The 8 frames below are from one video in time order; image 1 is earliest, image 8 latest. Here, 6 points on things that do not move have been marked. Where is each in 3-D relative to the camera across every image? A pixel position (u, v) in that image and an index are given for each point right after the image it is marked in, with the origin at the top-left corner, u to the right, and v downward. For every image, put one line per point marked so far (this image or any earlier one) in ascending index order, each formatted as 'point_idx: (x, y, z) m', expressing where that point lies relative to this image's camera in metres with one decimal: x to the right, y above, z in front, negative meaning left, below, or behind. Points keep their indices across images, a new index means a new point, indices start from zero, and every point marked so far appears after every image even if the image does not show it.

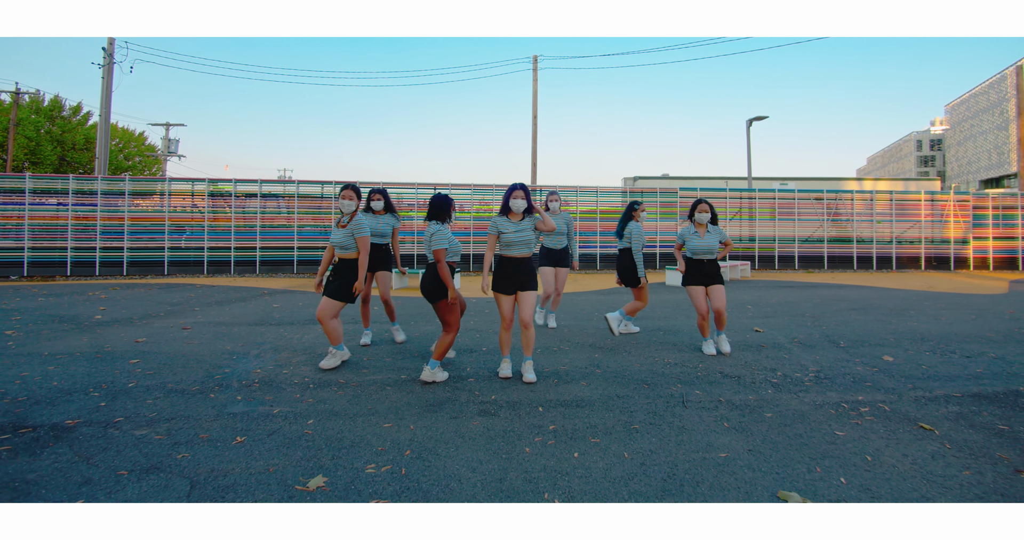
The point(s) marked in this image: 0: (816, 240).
0: (+10.5, +1.0, +16.3) m
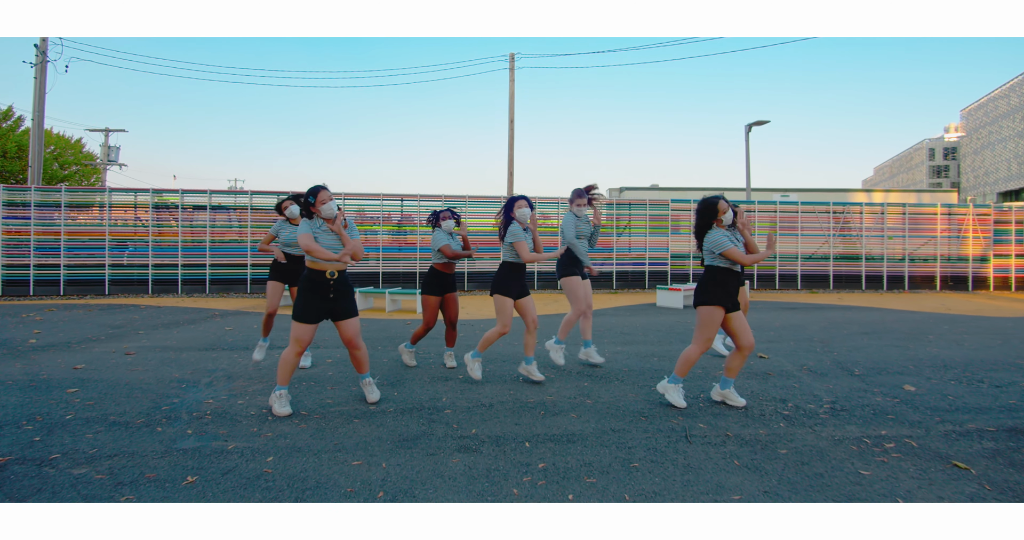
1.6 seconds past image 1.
0: (+10.4, +0.3, +16.0) m
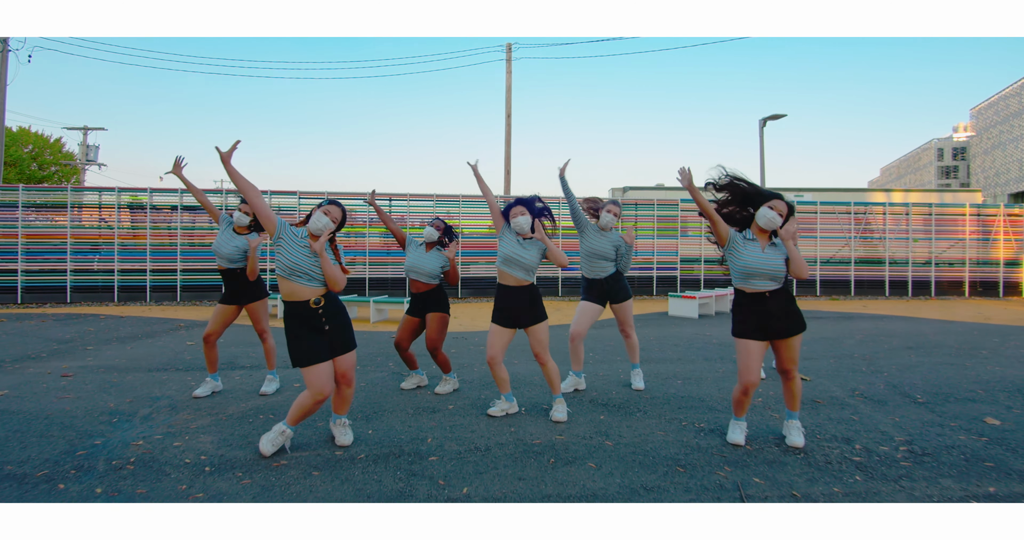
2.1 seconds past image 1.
0: (+10.5, +0.1, +15.2) m
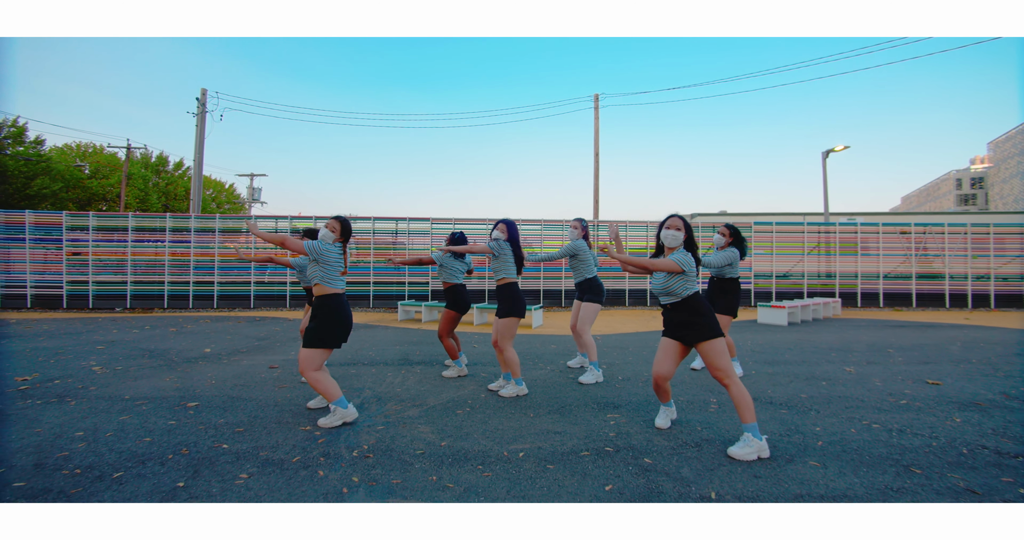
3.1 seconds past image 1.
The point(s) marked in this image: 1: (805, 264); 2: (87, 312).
0: (+12.2, -0.2, +14.8) m
1: (+9.2, +0.2, +14.9) m
2: (-12.1, -1.2, +13.3) m
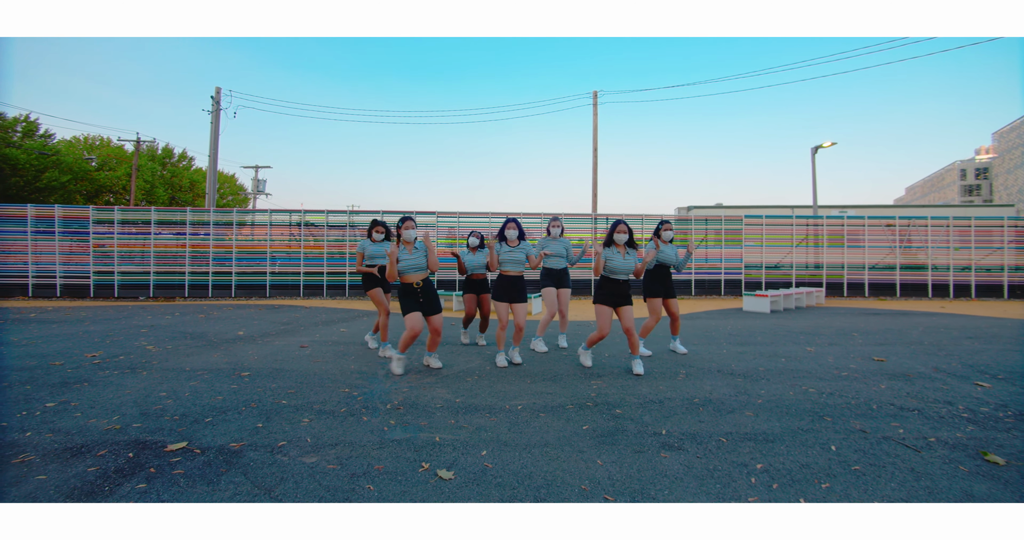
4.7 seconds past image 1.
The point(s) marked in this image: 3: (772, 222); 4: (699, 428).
0: (+12.3, +0.1, +15.5) m
1: (+9.3, +0.5, +15.6) m
2: (-12.0, -0.9, +14.3) m
3: (+8.5, +1.6, +15.4) m
4: (+1.4, -1.2, +3.4) m
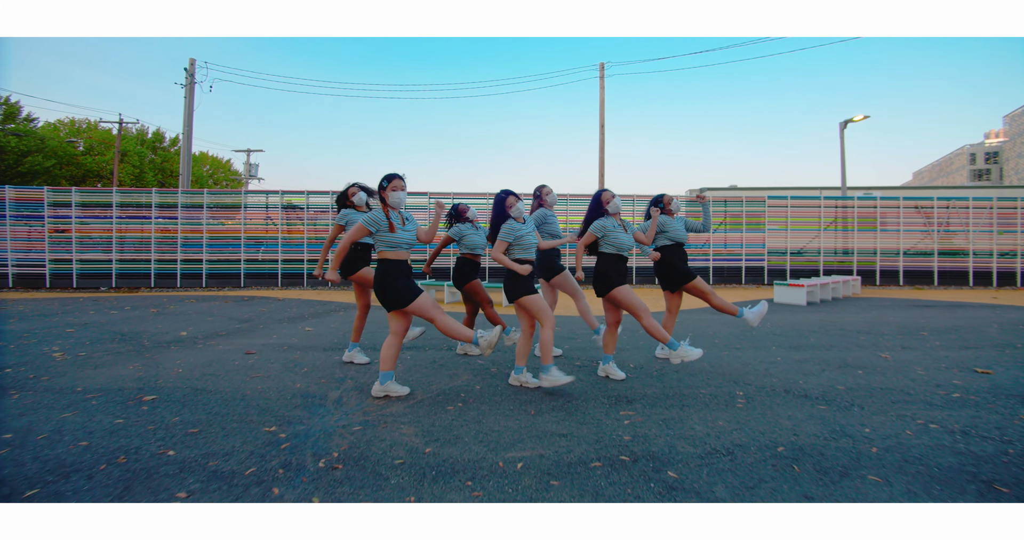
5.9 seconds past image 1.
0: (+12.3, +0.5, +14.1) m
1: (+9.3, +0.9, +14.2) m
2: (-12.0, -0.6, +12.9) m
3: (+8.5, +2.0, +14.0) m
4: (+1.4, -1.1, +2.1) m
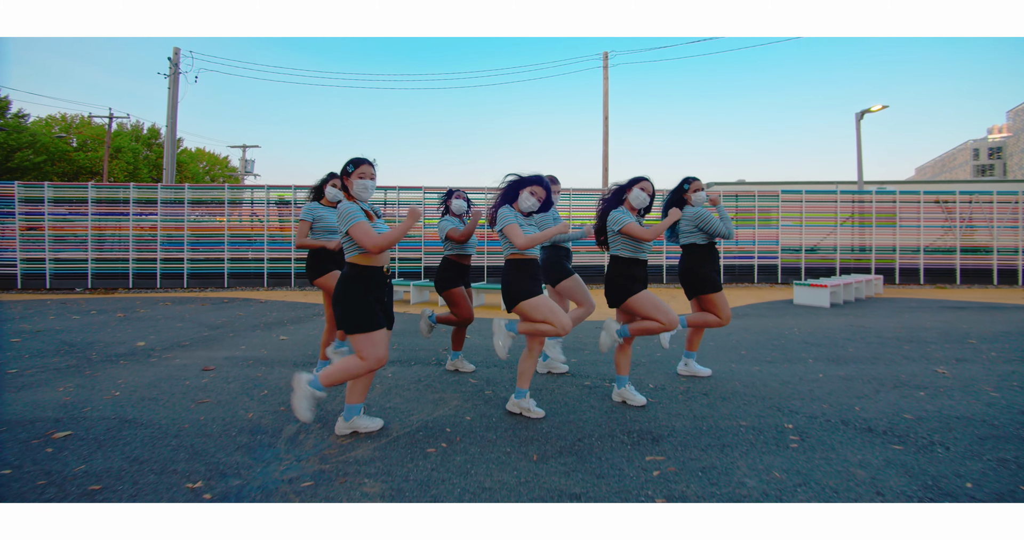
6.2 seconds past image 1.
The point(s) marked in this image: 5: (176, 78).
0: (+12.3, +0.6, +13.4) m
1: (+9.2, +1.0, +13.5) m
2: (-12.0, -0.6, +12.2) m
3: (+8.5, +2.0, +13.2) m
4: (+1.3, -1.1, +1.4) m
5: (-11.7, +6.7, +16.5) m
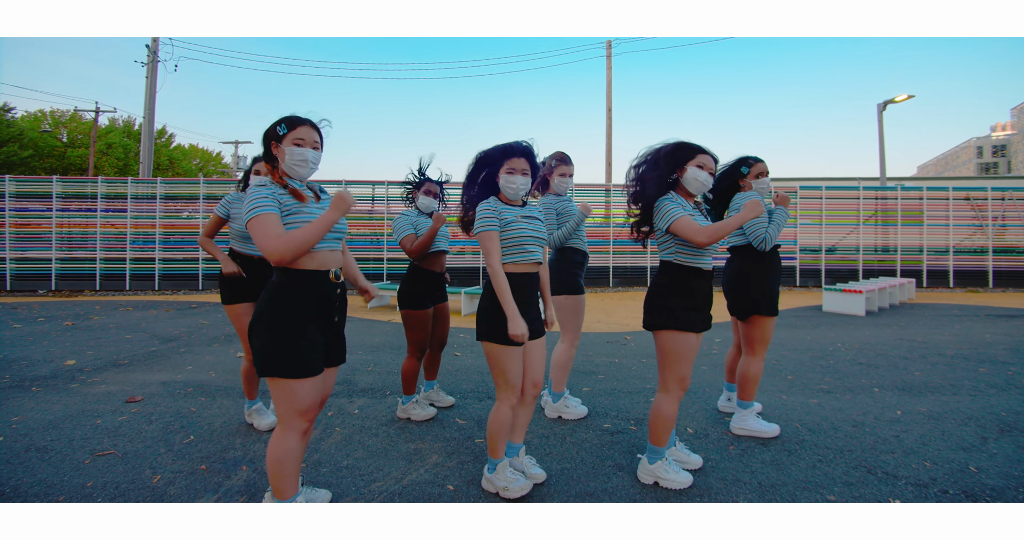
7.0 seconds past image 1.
0: (+12.2, +0.5, +12.5) m
1: (+9.2, +0.9, +12.6) m
2: (-12.1, -0.6, +11.3) m
3: (+8.5, +2.0, +12.3) m
4: (+1.3, -1.2, +0.5) m
5: (-11.7, +6.7, +15.6) m
